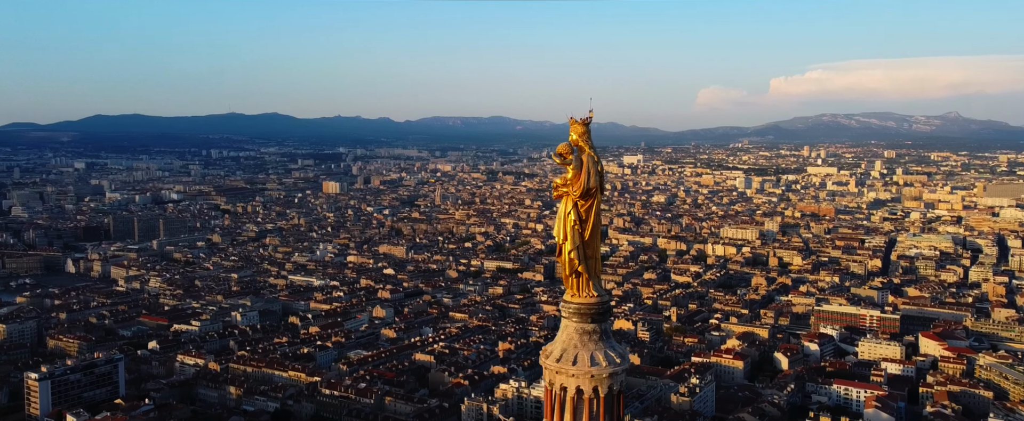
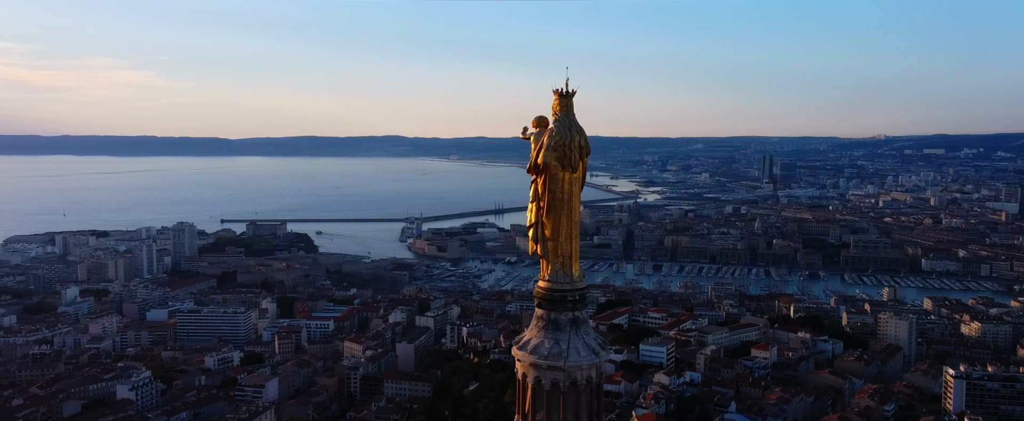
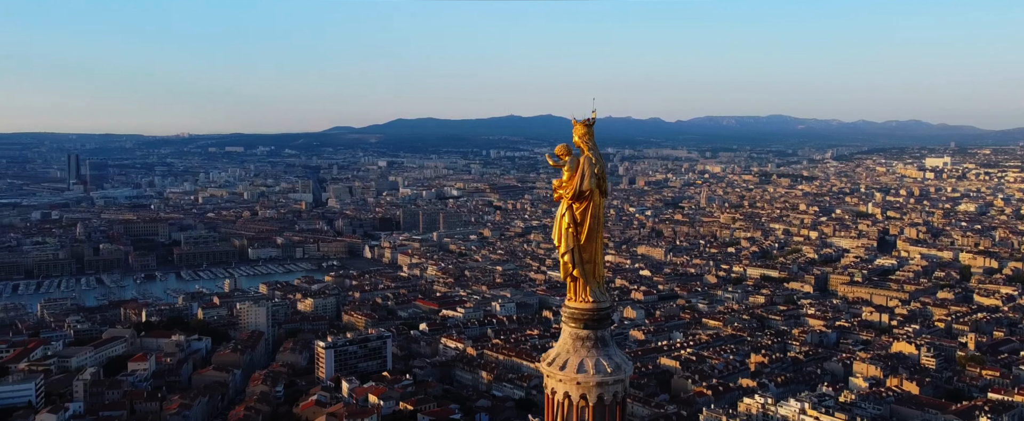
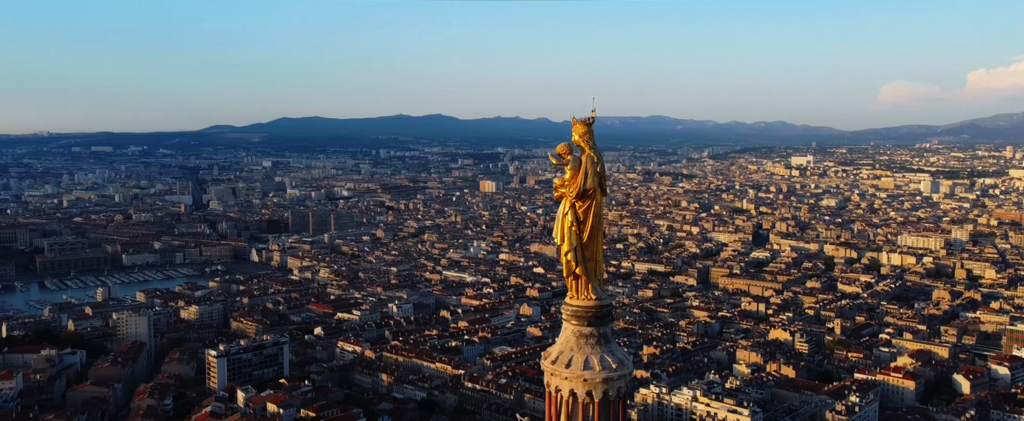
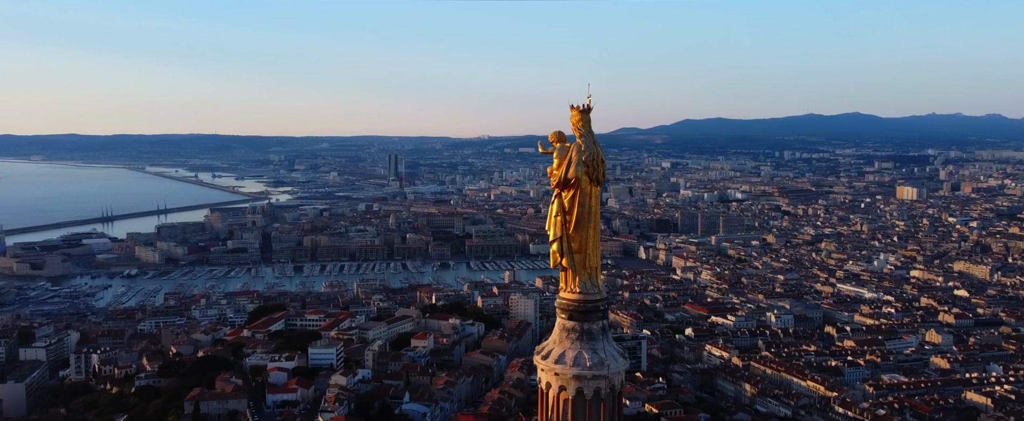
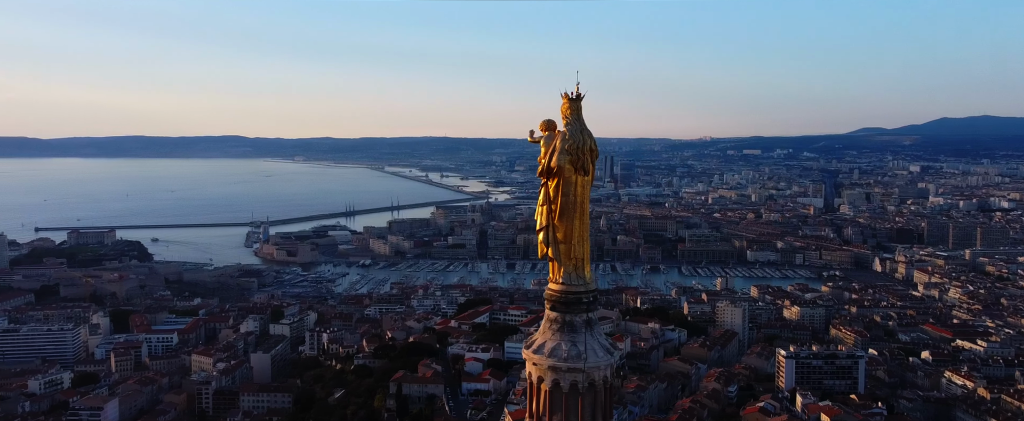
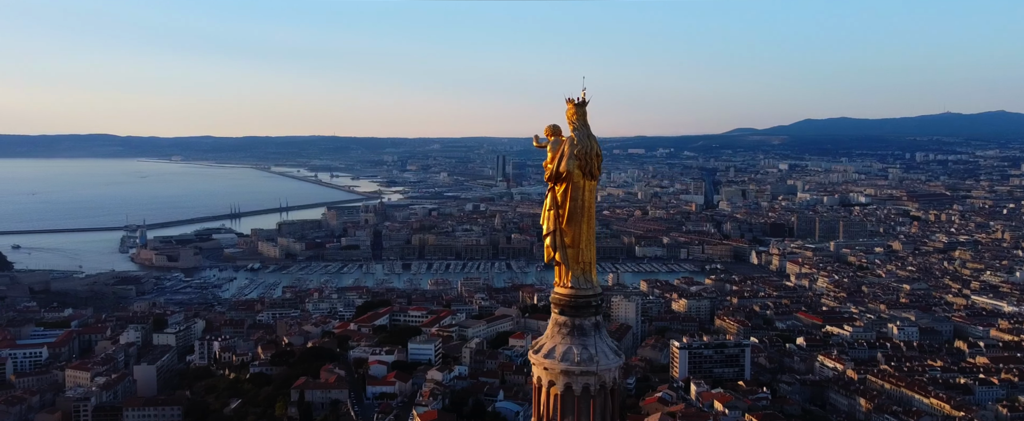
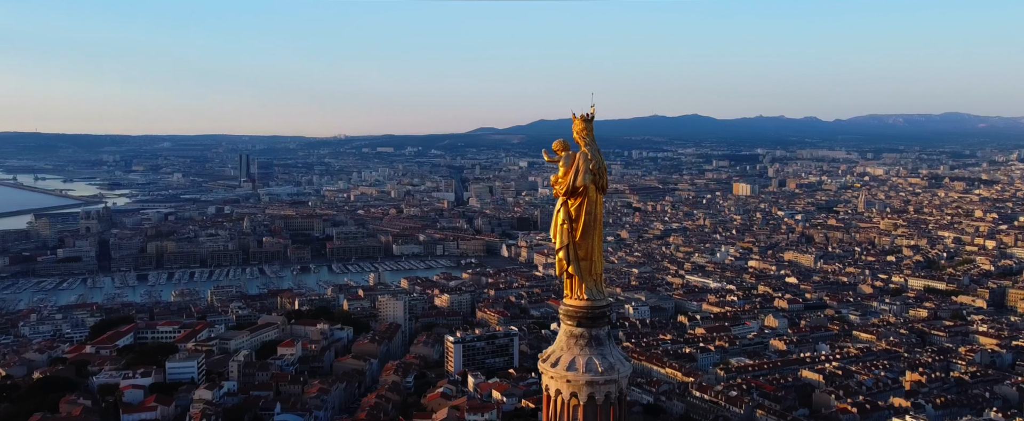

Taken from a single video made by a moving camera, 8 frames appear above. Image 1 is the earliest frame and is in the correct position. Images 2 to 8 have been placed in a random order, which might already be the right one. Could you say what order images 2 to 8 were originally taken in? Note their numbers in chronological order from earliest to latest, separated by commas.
4, 3, 8, 5, 7, 6, 2
